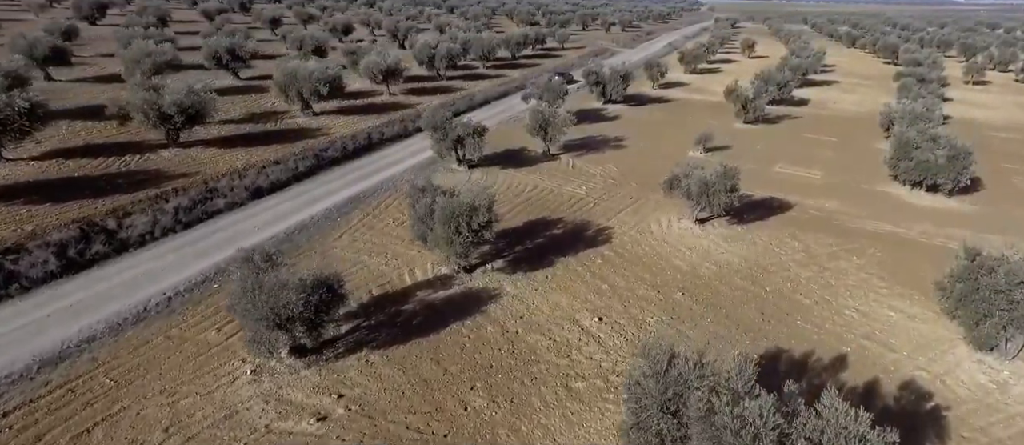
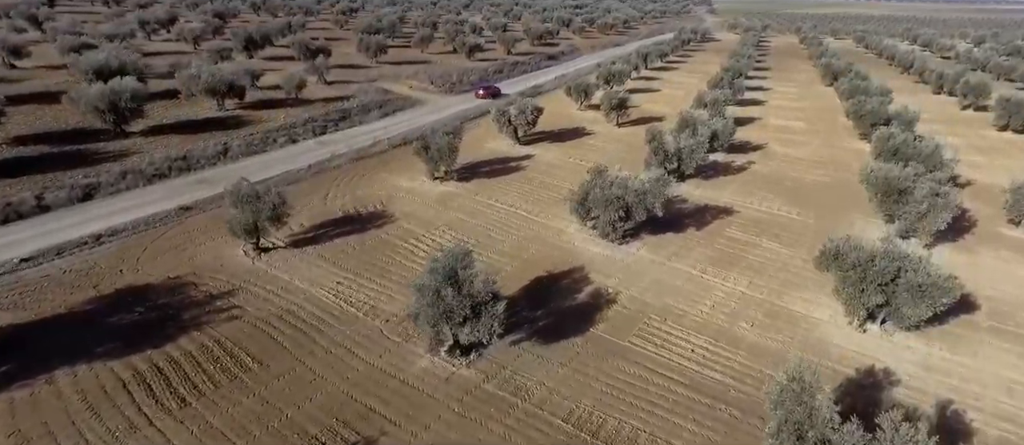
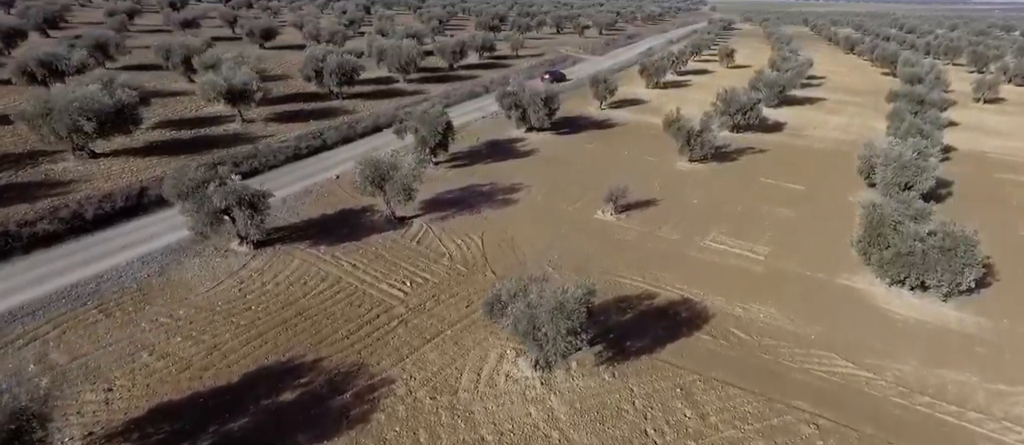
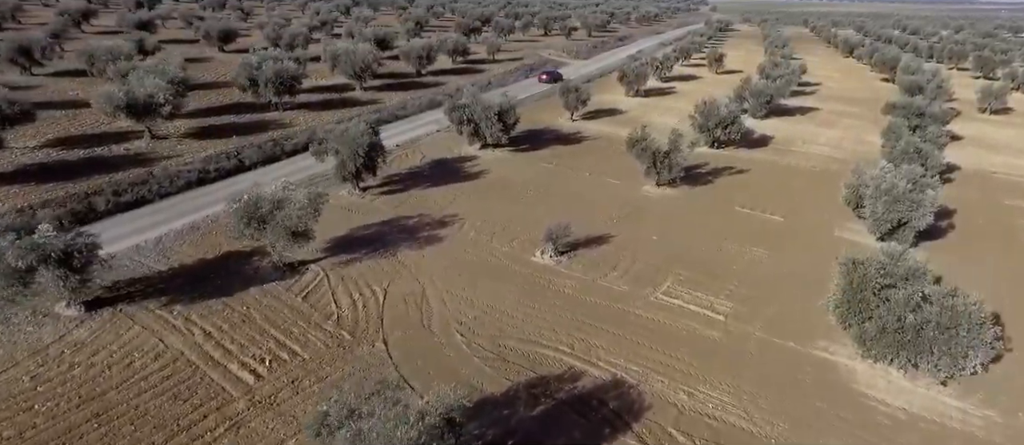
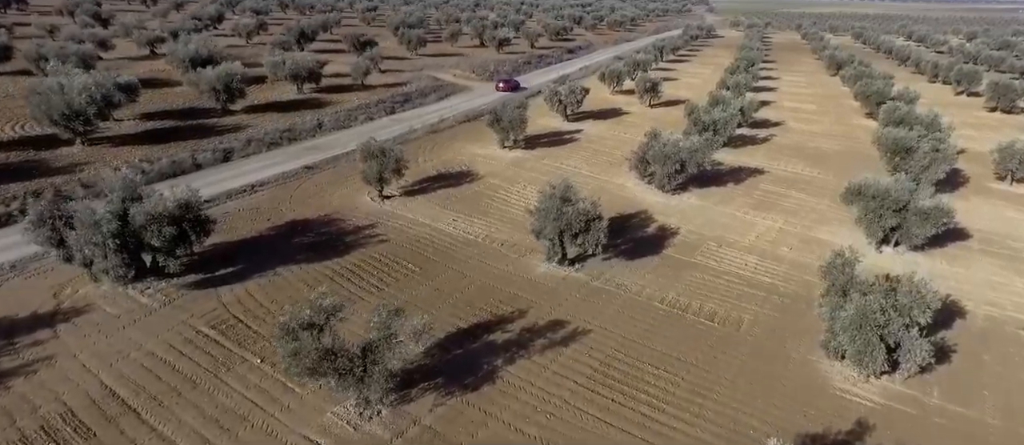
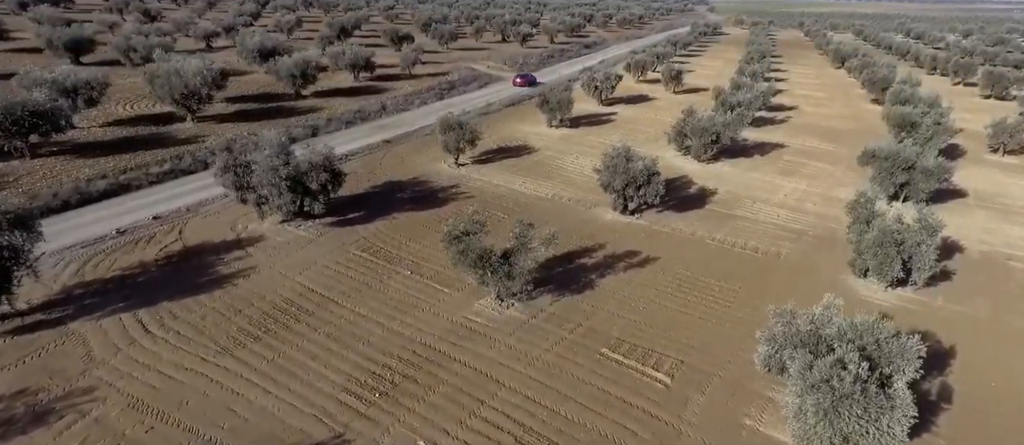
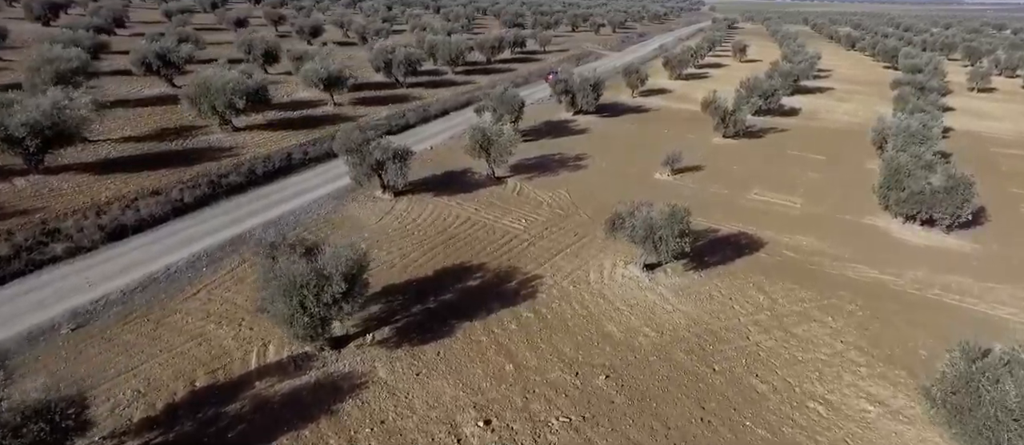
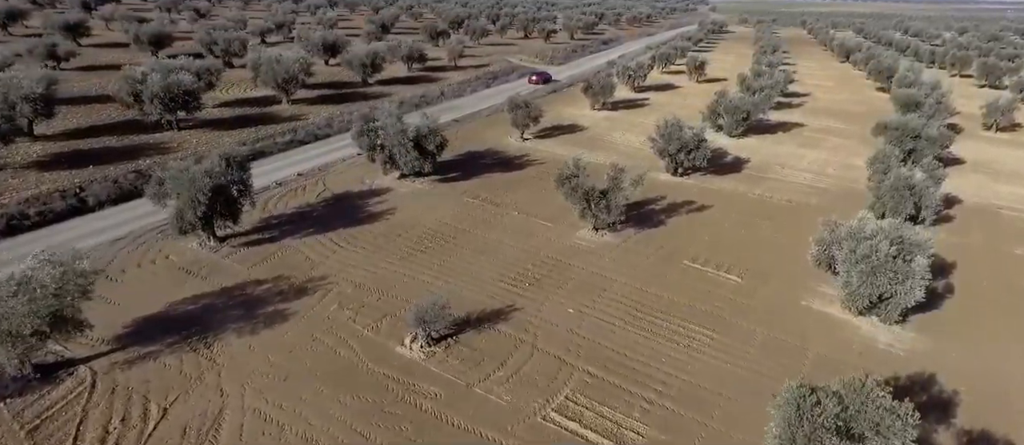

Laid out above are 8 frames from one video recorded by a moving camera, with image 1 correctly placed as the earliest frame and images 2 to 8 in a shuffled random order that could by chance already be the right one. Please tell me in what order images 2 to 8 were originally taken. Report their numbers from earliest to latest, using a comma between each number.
7, 3, 4, 8, 6, 5, 2
